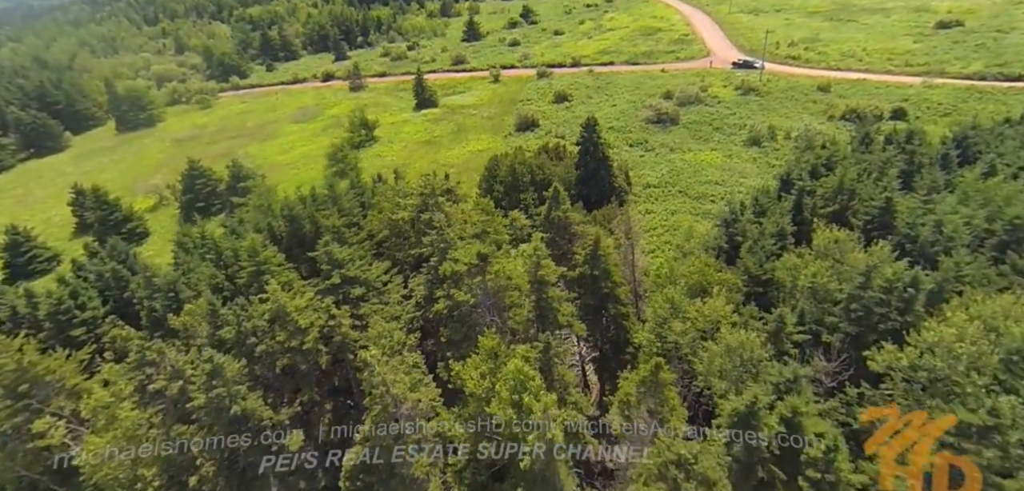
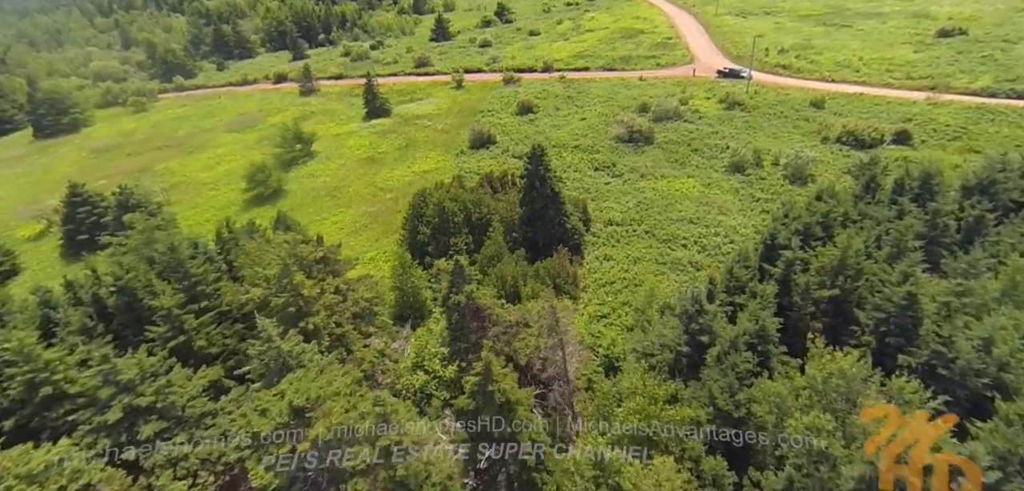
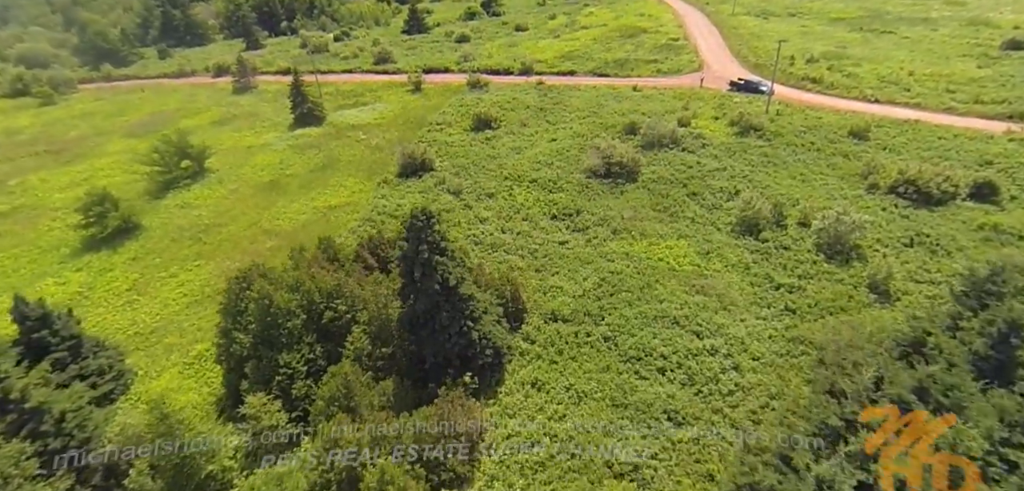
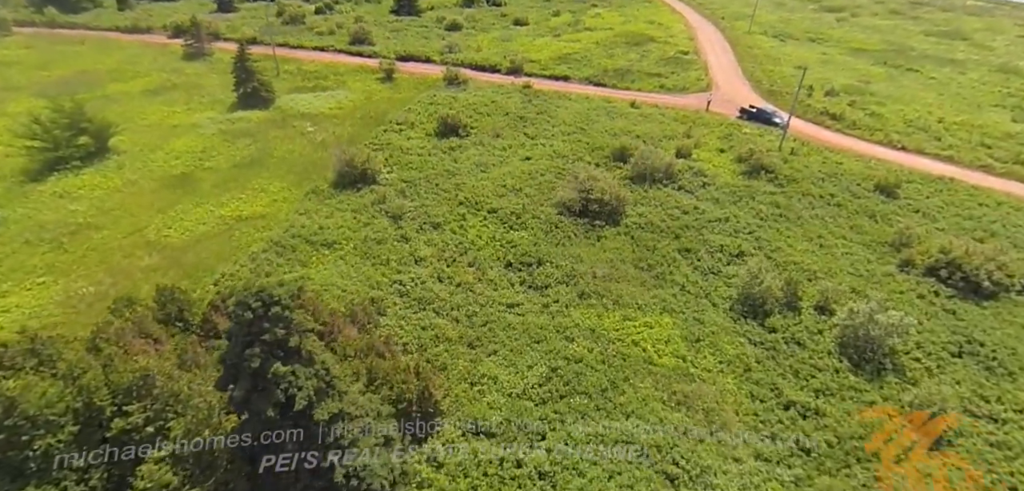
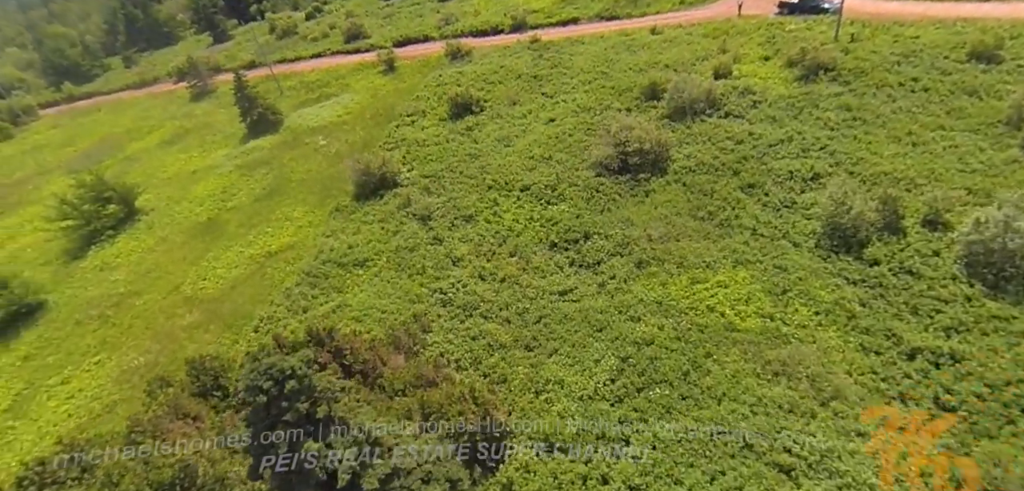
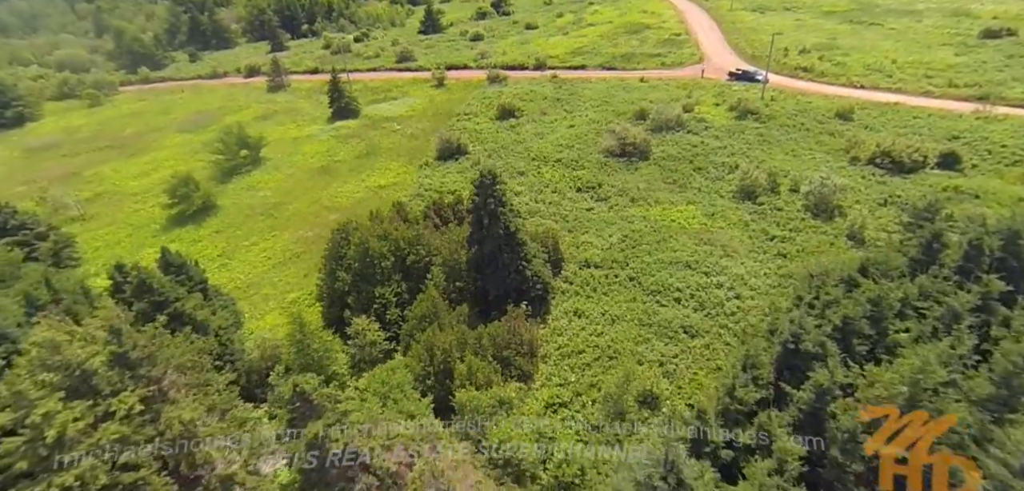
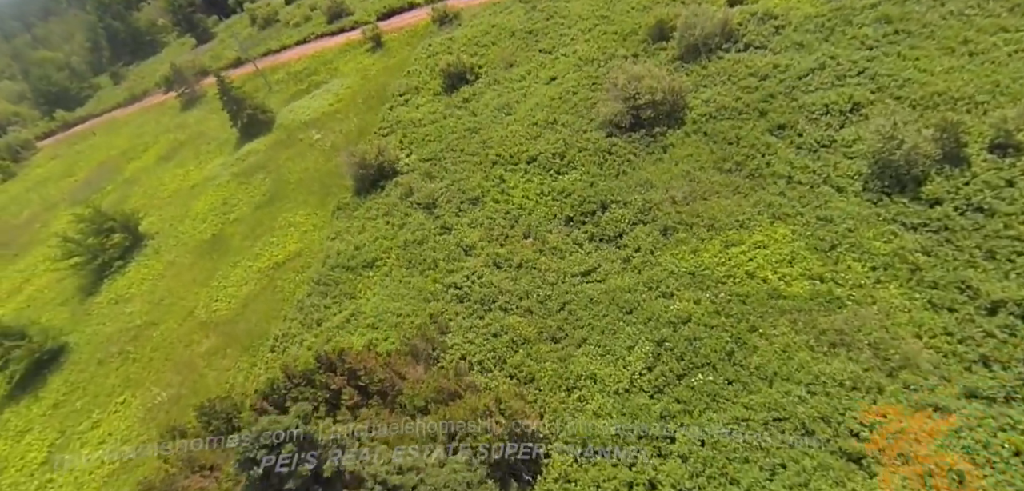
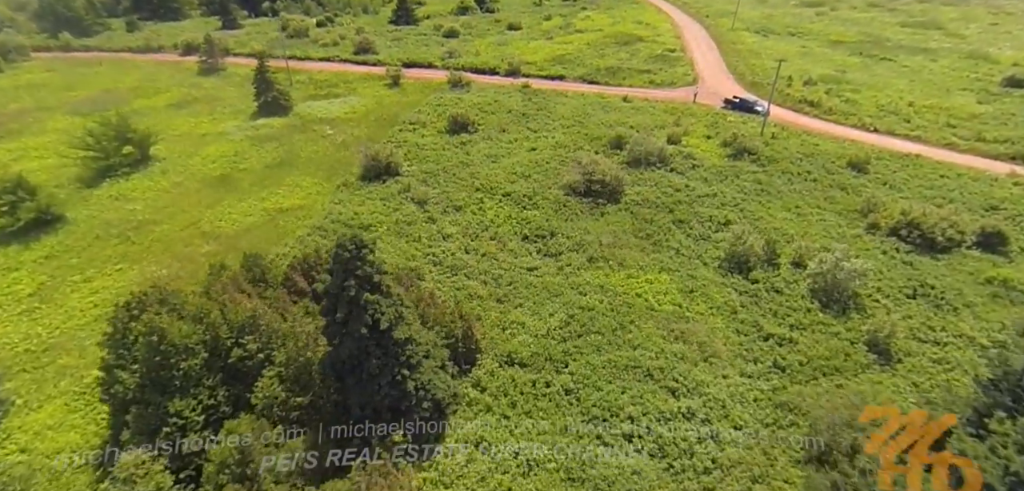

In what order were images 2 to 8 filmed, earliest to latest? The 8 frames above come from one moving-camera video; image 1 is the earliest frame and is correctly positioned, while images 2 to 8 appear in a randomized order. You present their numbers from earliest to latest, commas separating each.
2, 6, 3, 8, 4, 5, 7
